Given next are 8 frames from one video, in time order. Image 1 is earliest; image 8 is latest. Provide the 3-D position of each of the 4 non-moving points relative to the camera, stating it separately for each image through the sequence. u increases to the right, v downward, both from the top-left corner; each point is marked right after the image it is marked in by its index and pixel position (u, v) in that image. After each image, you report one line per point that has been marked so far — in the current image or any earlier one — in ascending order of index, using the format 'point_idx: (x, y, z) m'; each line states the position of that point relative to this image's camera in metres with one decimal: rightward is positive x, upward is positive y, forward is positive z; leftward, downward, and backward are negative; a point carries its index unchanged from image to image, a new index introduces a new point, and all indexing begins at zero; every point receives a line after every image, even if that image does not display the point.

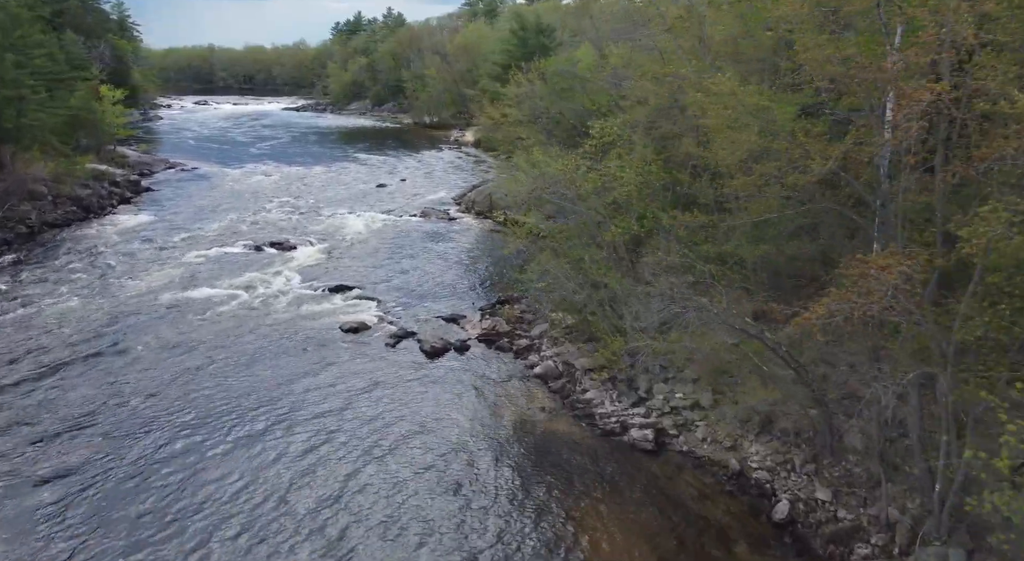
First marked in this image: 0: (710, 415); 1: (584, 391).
0: (+4.6, -3.2, +17.9) m
1: (+1.9, -2.9, +19.7) m
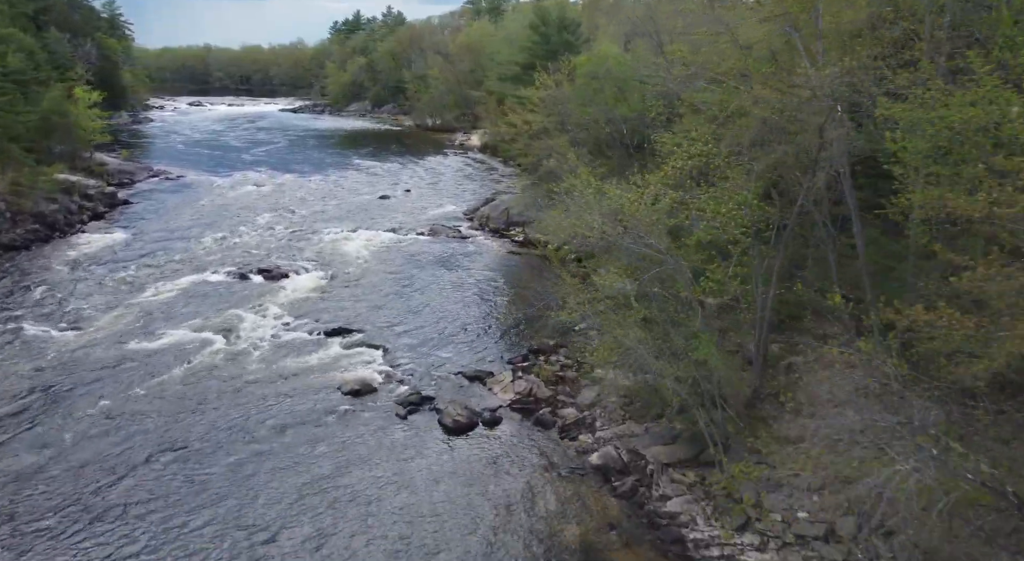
0: (+5.7, -4.5, +13.0) m
1: (+2.9, -4.2, +14.8) m
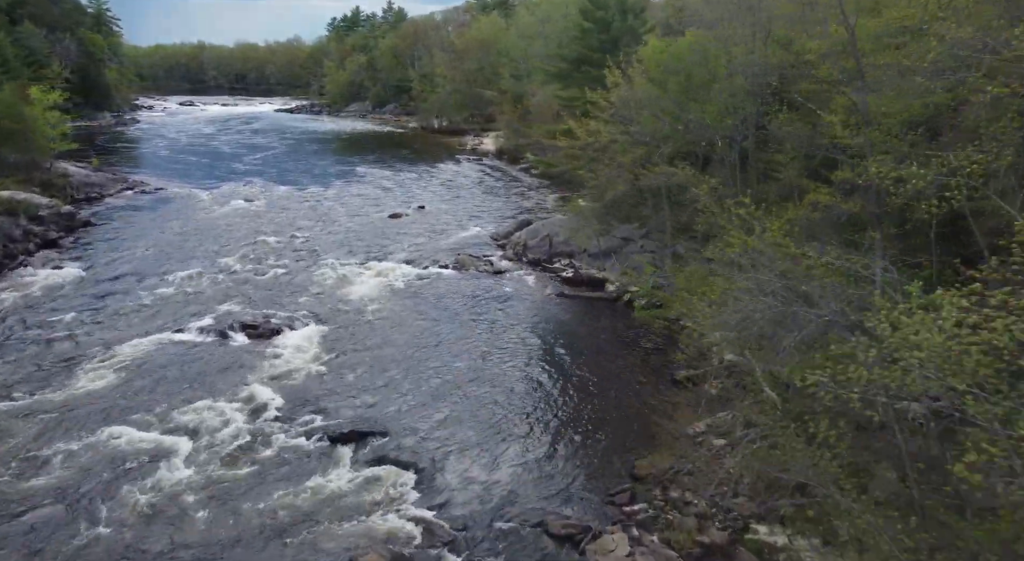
0: (+7.7, -6.4, +5.5) m
1: (+4.9, -6.1, +7.2) m
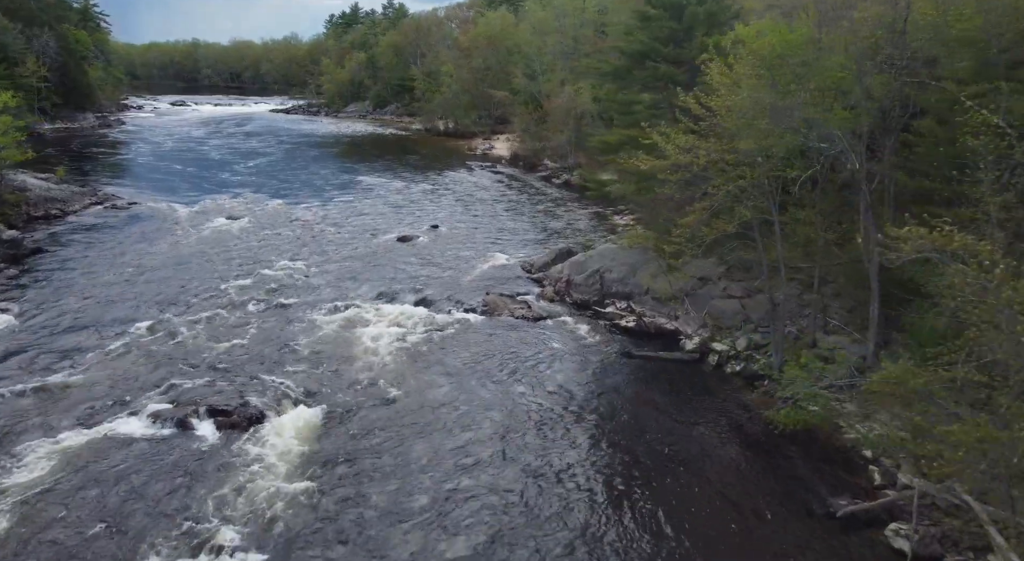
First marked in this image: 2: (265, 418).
0: (+9.2, -8.0, -0.9) m
1: (+6.4, -7.7, +0.8) m
2: (-5.6, -3.2, +17.5) m
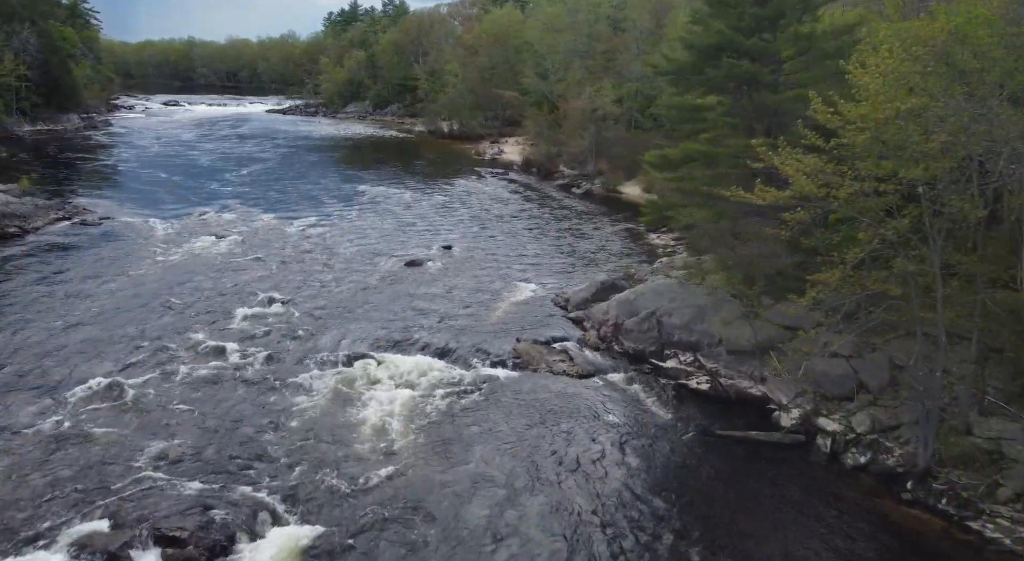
0: (+10.3, -9.3, -6.0) m
1: (+7.5, -9.0, -4.2) m
2: (-4.5, -4.5, +12.4) m
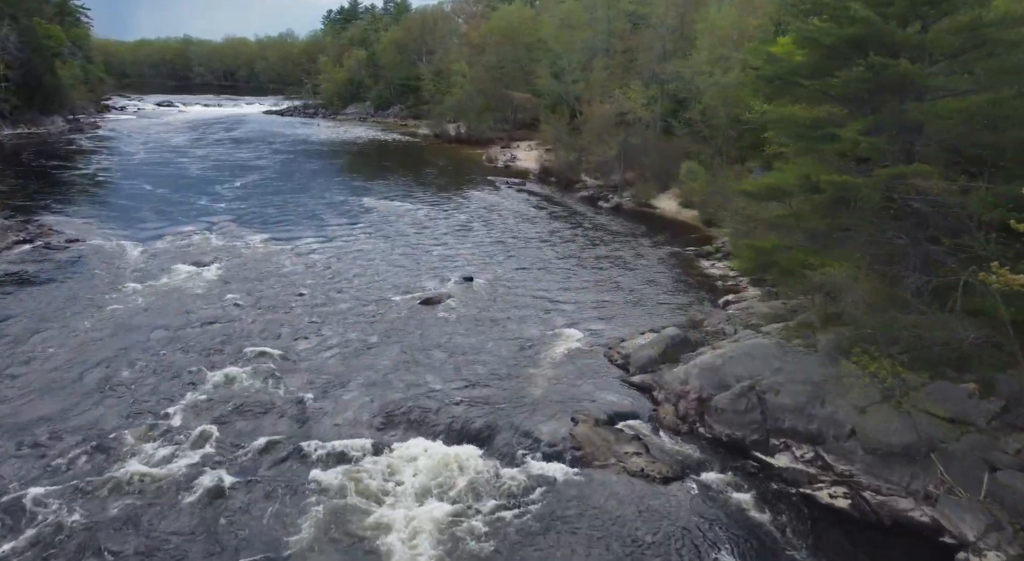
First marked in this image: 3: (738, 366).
0: (+11.6, -10.8, -11.2) m
1: (+8.8, -10.5, -9.4) m
2: (-3.2, -6.0, +7.2) m
3: (+5.4, -2.0, +18.5) m
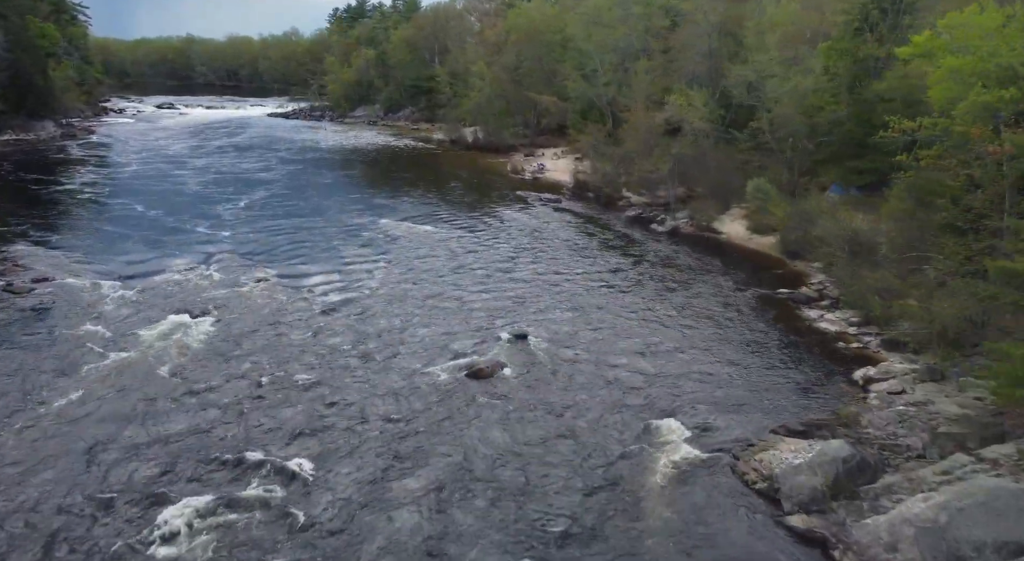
0: (+13.5, -12.8, -17.4) m
1: (+10.7, -12.4, -15.6) m
2: (-1.2, -7.9, +1.1) m
3: (+7.5, -3.9, +12.3) m
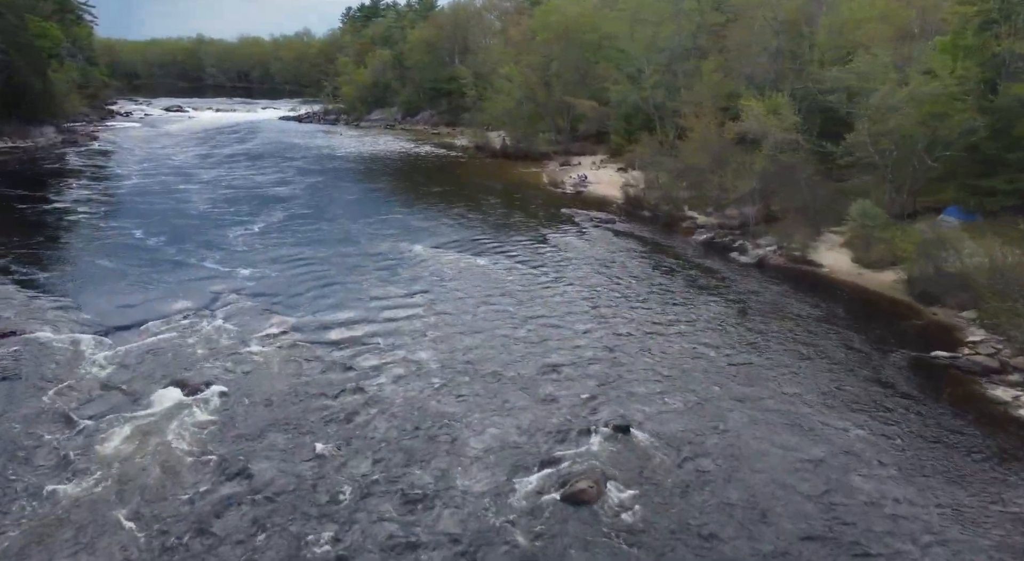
0: (+15.4, -14.6, -24.0) m
1: (+12.6, -14.3, -22.2) m
2: (+0.9, -9.8, -5.3) m
3: (+9.8, -5.7, +5.7) m
